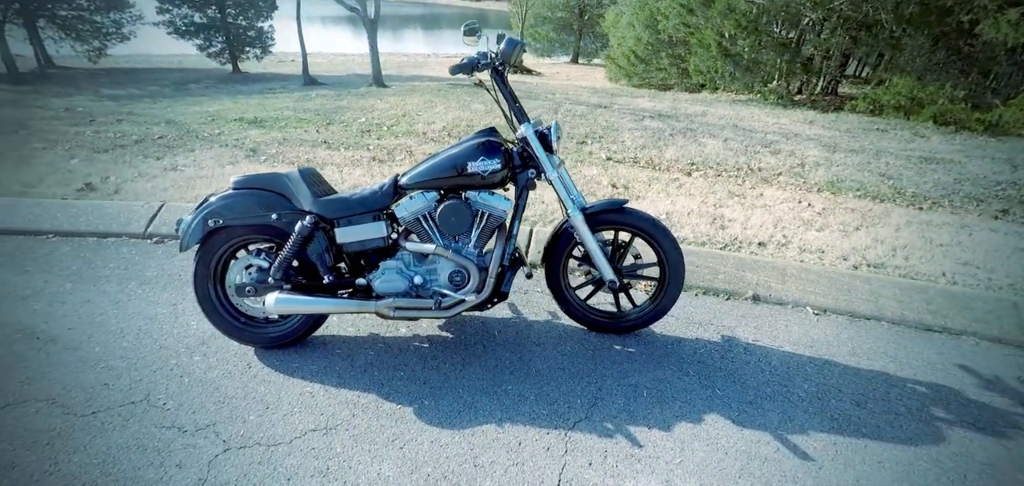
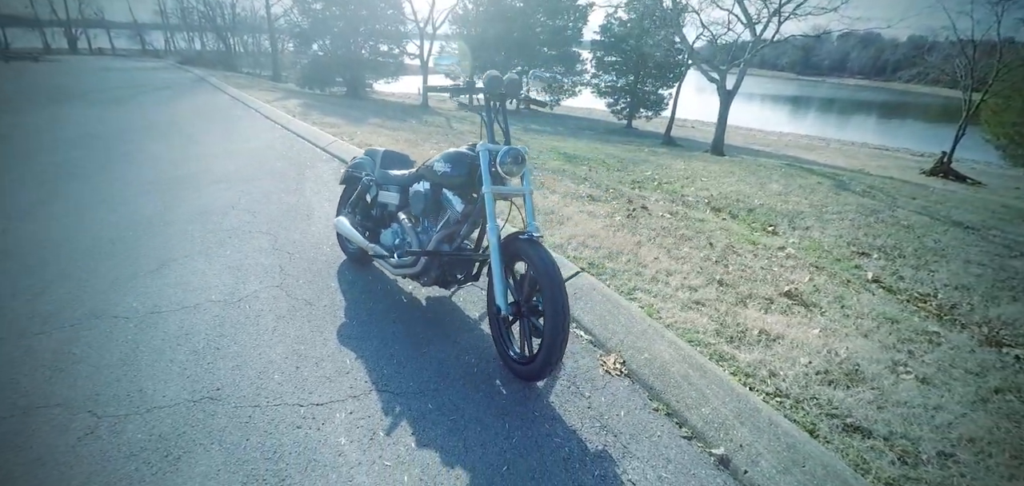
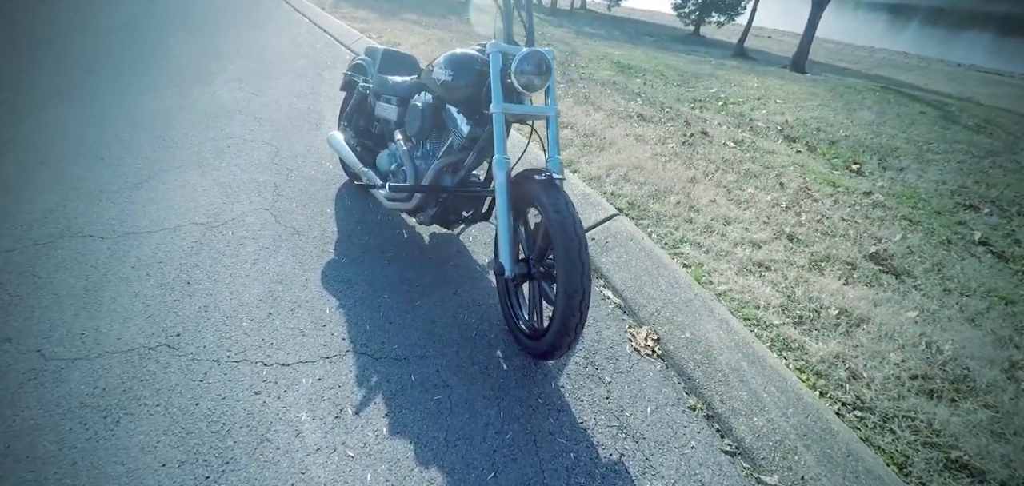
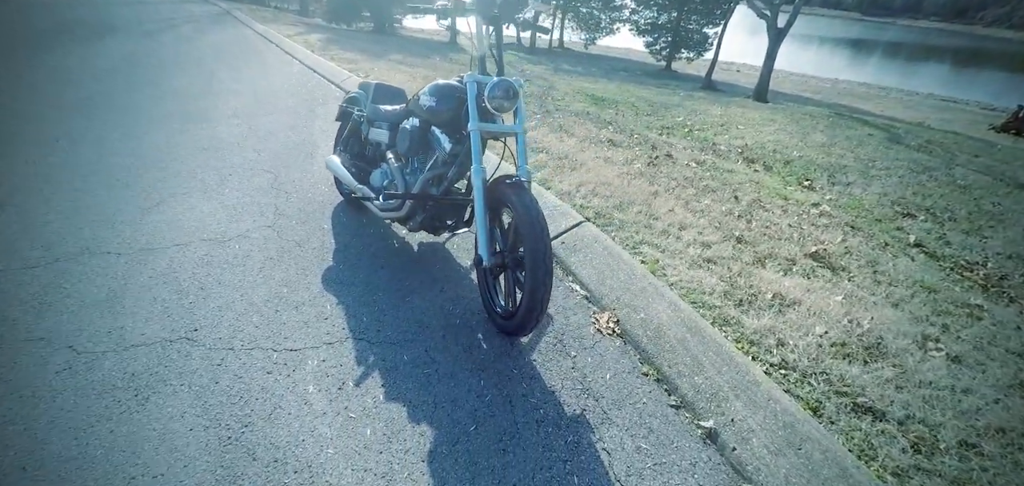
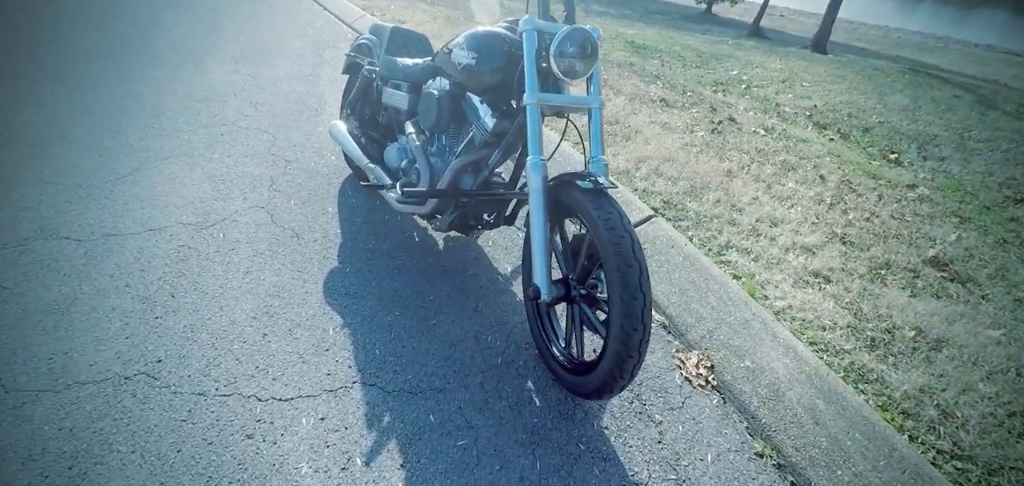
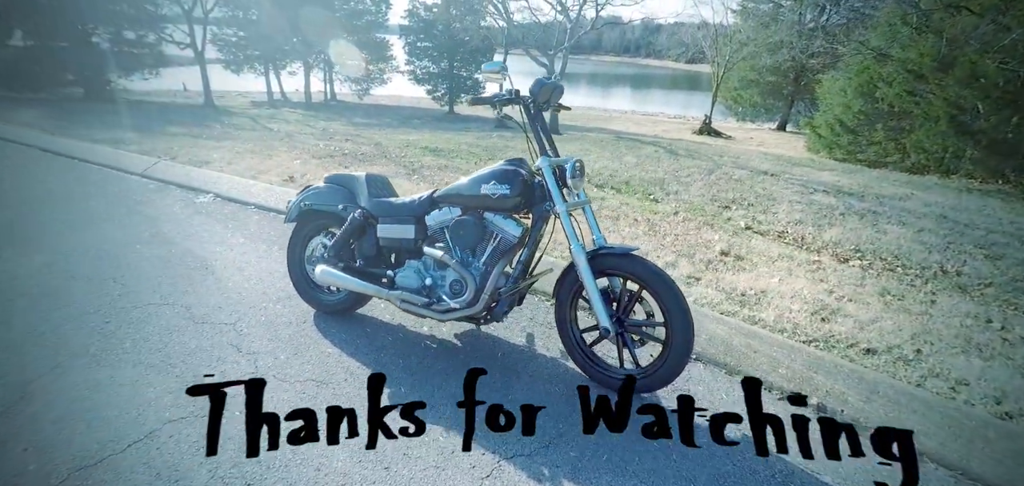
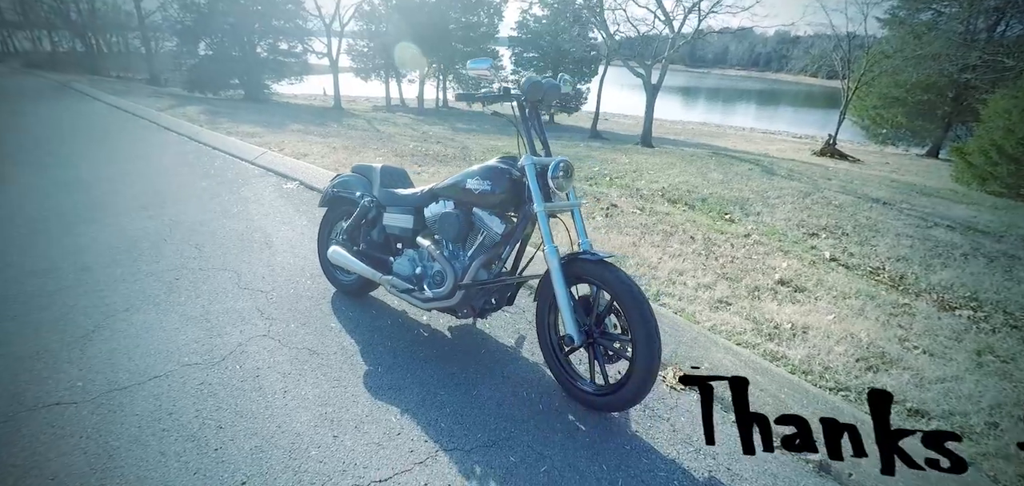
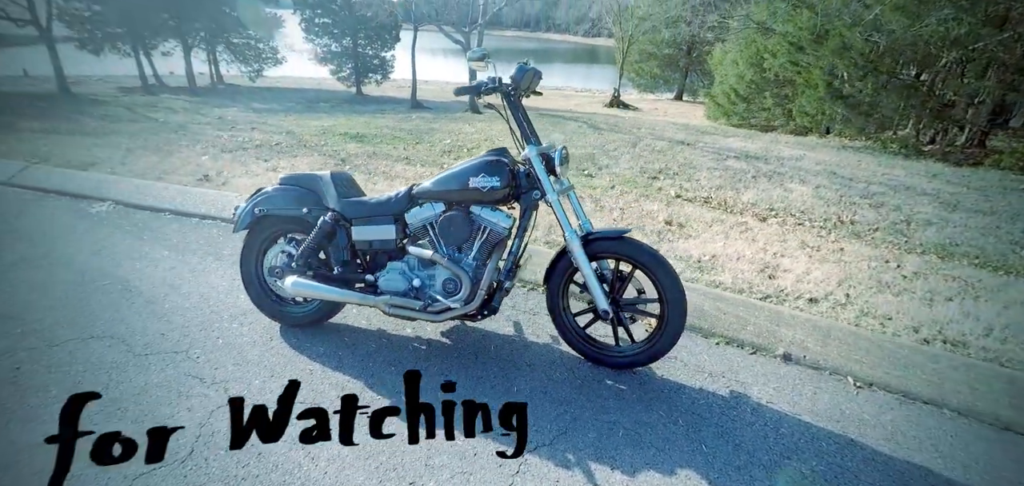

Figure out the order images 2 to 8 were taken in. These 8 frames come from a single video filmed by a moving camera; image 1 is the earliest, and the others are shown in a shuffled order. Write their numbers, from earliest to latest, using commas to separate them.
8, 6, 7, 2, 4, 3, 5
